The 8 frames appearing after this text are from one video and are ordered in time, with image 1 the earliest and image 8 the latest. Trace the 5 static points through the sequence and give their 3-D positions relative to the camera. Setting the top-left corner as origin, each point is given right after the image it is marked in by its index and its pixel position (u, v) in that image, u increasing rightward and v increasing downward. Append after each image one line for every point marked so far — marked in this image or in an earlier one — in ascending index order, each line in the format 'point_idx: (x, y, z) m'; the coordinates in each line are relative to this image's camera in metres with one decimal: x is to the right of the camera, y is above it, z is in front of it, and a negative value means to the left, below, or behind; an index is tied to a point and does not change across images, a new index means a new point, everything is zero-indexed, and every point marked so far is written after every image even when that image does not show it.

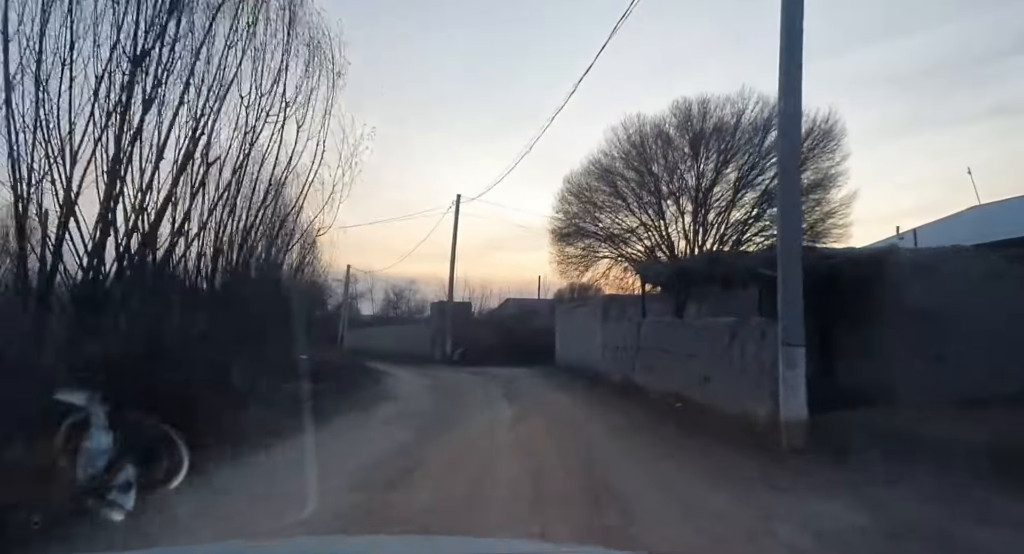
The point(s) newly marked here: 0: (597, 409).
0: (+2.1, -3.3, +16.6) m
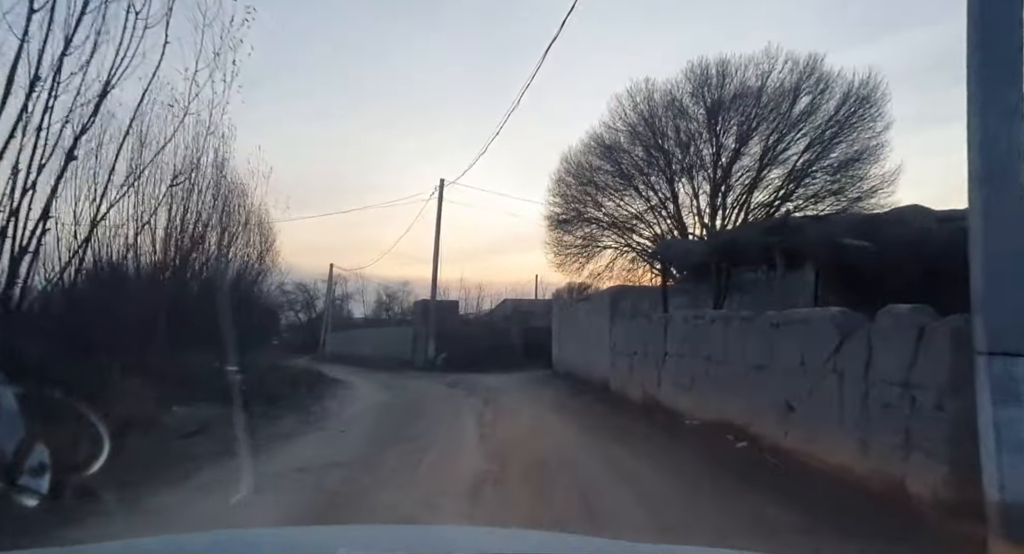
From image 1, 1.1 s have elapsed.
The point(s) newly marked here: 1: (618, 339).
0: (+1.8, -3.0, +12.9) m
1: (+2.6, -1.5, +16.7) m
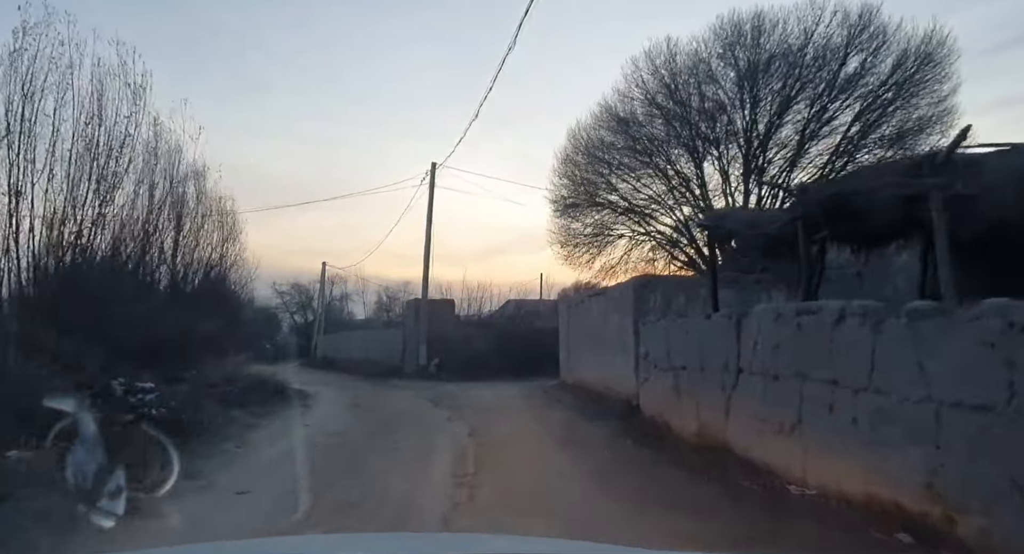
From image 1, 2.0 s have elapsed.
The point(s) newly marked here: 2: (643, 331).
0: (+1.7, -2.8, +9.6) m
1: (+2.5, -1.3, +13.4) m
2: (+2.6, -1.1, +13.0) m
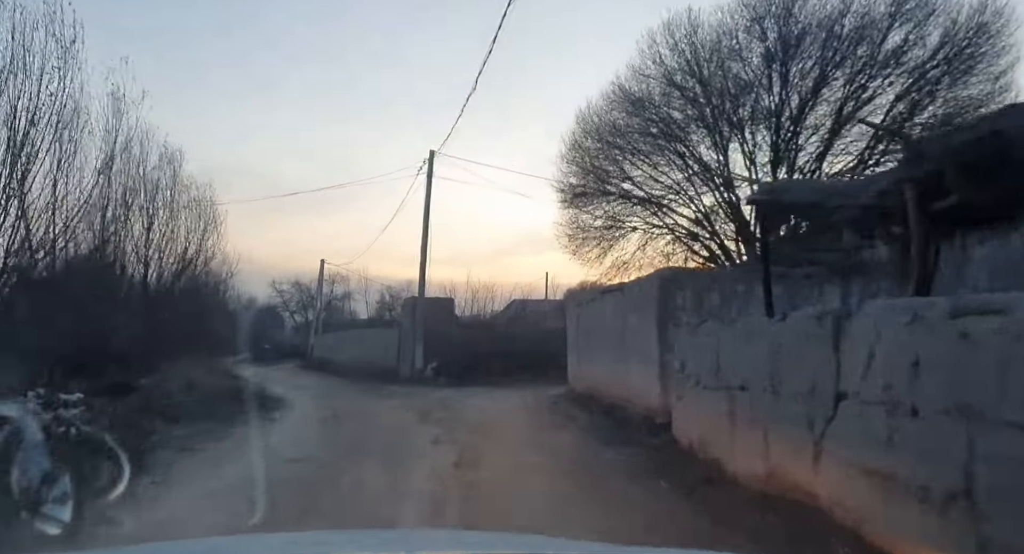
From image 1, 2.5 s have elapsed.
0: (+1.7, -2.7, +7.7) m
1: (+2.6, -1.2, +11.5) m
2: (+2.7, -1.0, +11.1) m
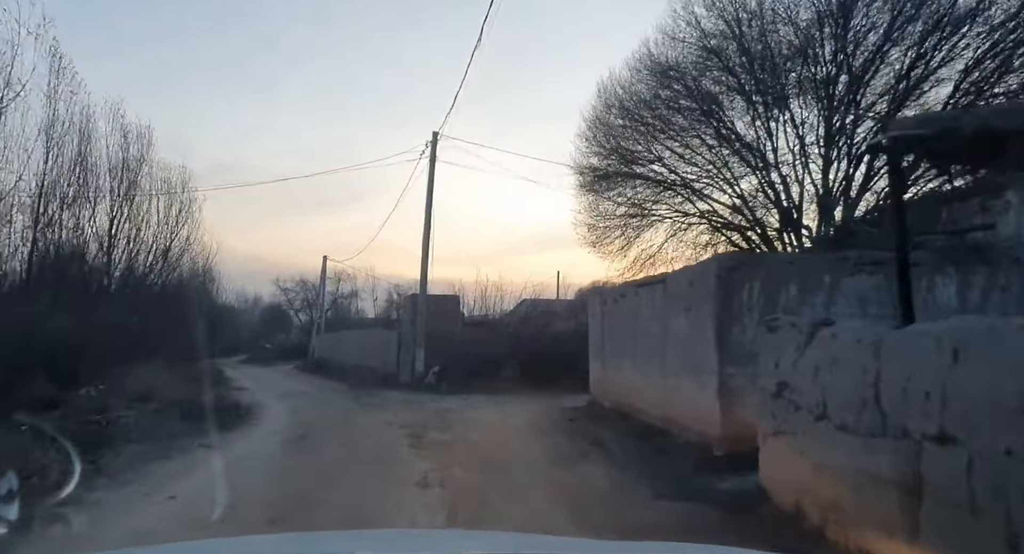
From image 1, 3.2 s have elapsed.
0: (+1.8, -2.5, +5.4) m
1: (+2.8, -1.1, +9.2) m
2: (+2.8, -0.8, +8.8) m
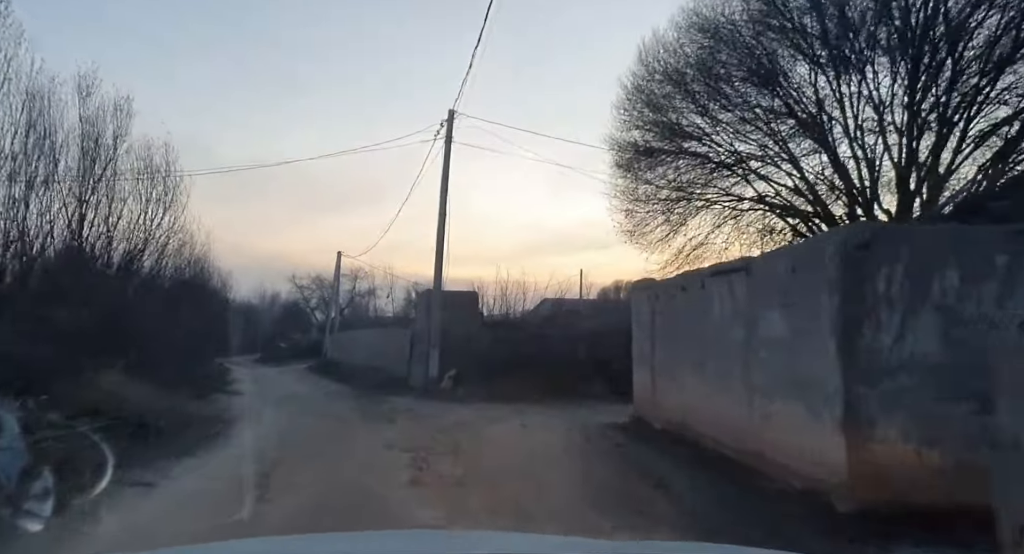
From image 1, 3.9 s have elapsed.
0: (+2.1, -2.4, +3.2) m
1: (+3.1, -0.9, +6.9) m
2: (+3.2, -0.7, +6.5) m
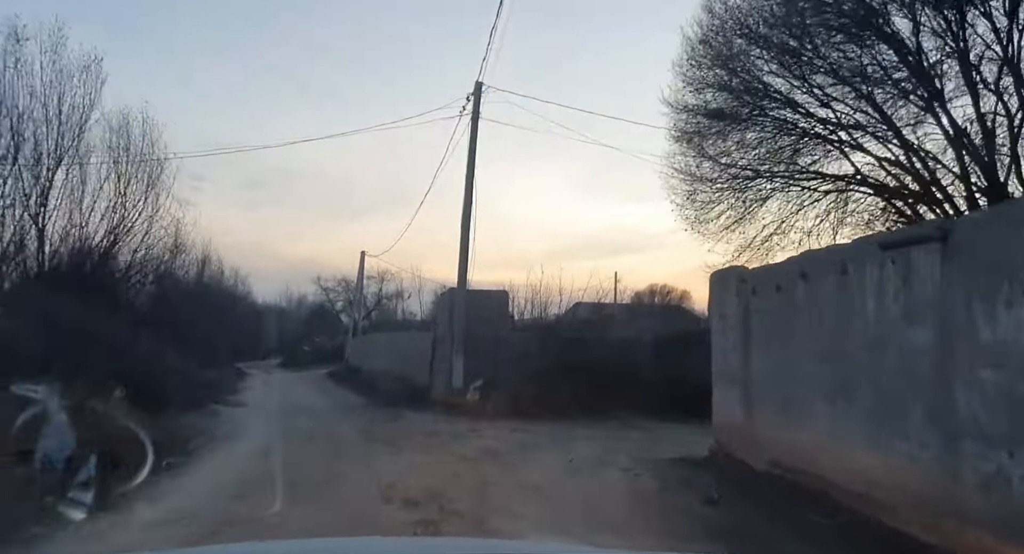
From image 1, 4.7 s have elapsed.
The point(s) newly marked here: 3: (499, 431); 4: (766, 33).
0: (+2.2, -2.2, +0.5) m
1: (+3.4, -0.7, +4.2) m
2: (+3.5, -0.5, +3.8) m
3: (-0.1, -2.9, +12.7) m
4: (+4.8, +4.5, +13.3) m
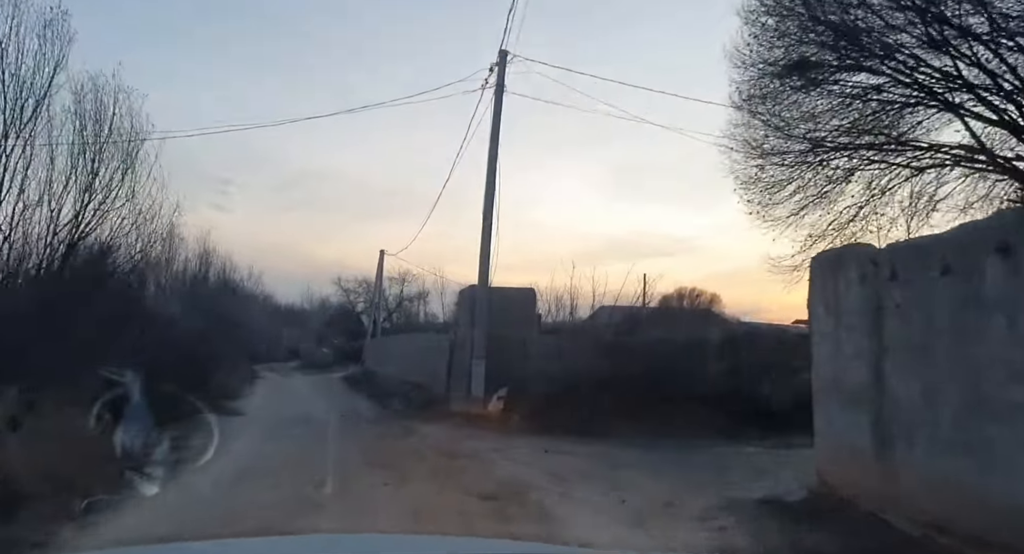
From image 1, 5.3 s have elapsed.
0: (+2.3, -2.0, -1.6) m
1: (+3.6, -0.6, +2.0) m
2: (+3.7, -0.3, +1.6) m
3: (+0.4, -2.8, +10.6) m
4: (+5.3, +4.6, +11.2) m
